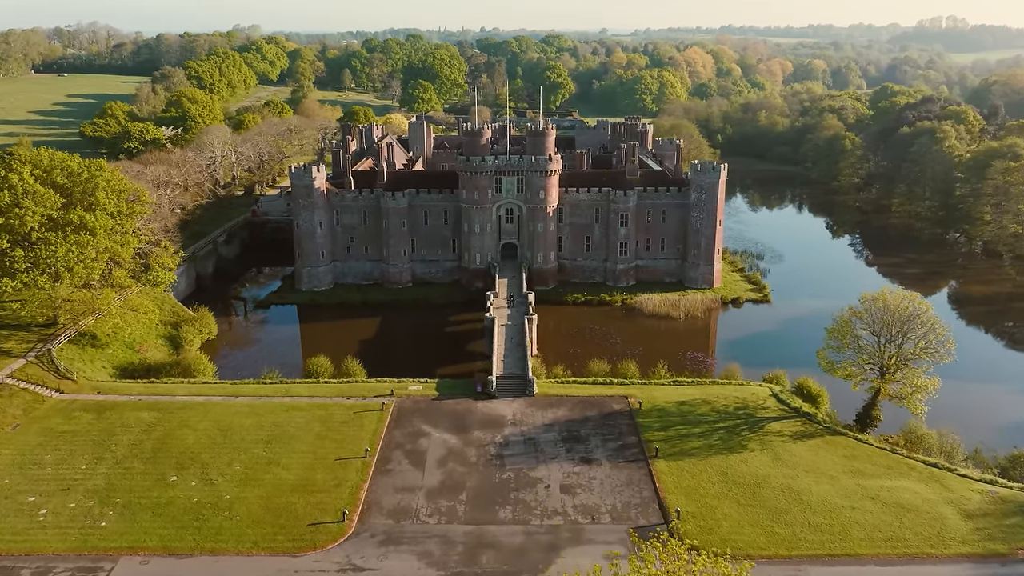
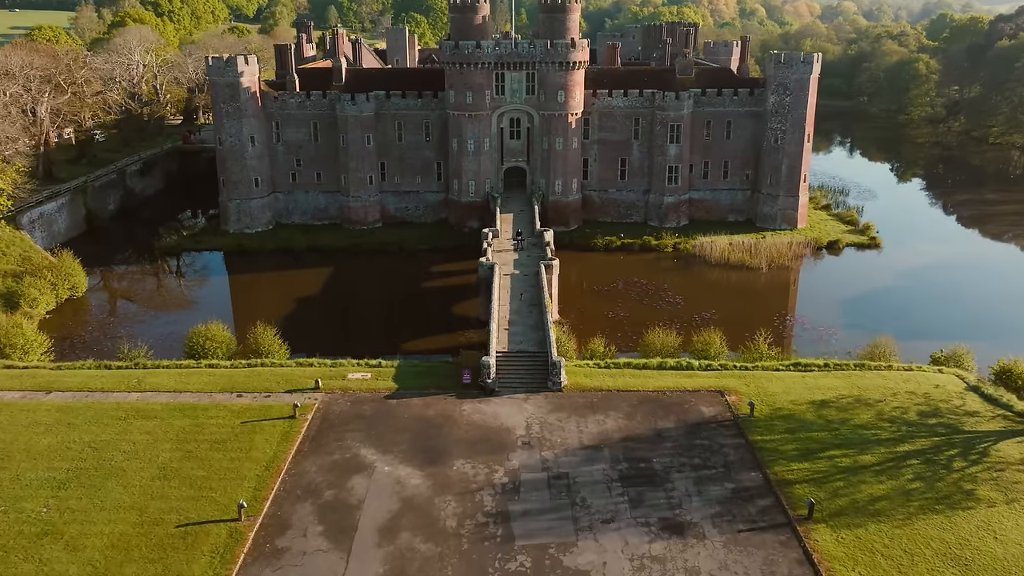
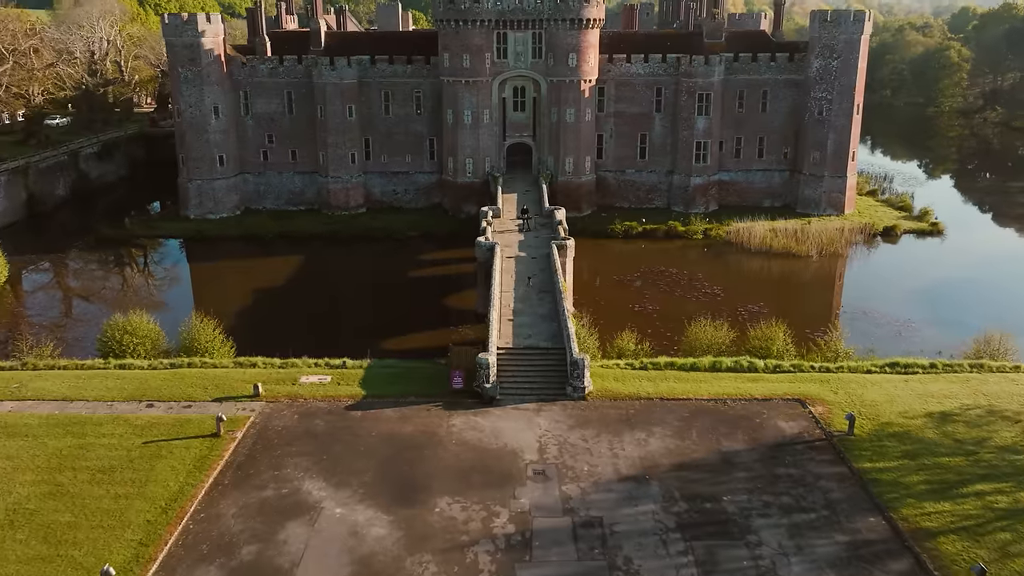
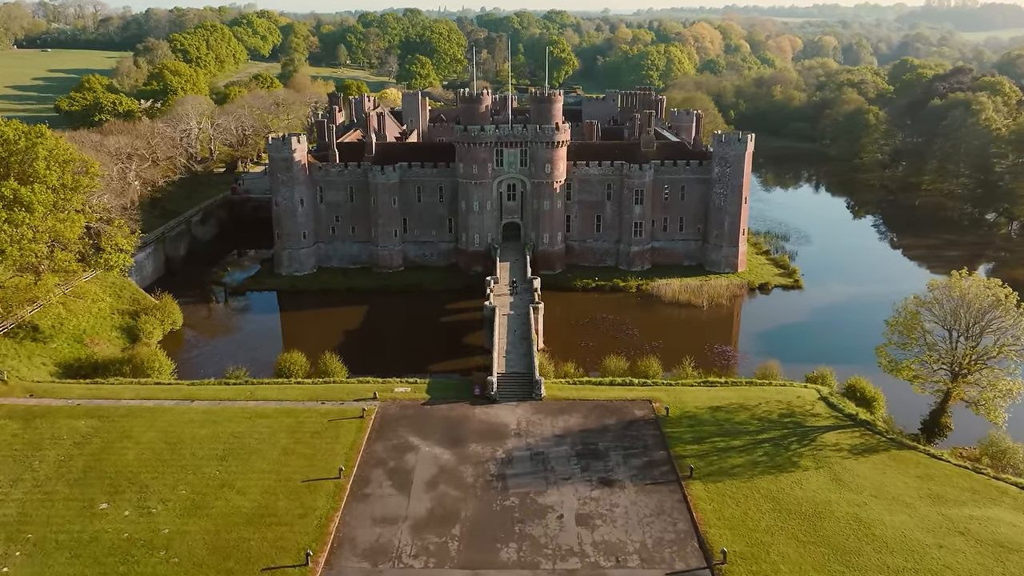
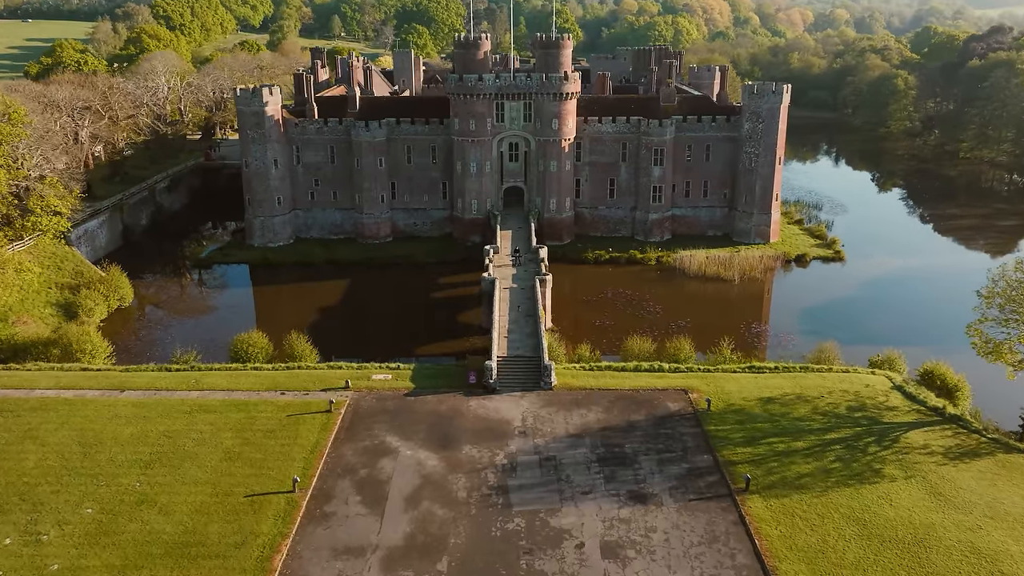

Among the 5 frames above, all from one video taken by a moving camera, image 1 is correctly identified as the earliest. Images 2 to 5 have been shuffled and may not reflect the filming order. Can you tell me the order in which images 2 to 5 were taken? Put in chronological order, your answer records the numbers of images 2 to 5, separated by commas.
4, 5, 2, 3
